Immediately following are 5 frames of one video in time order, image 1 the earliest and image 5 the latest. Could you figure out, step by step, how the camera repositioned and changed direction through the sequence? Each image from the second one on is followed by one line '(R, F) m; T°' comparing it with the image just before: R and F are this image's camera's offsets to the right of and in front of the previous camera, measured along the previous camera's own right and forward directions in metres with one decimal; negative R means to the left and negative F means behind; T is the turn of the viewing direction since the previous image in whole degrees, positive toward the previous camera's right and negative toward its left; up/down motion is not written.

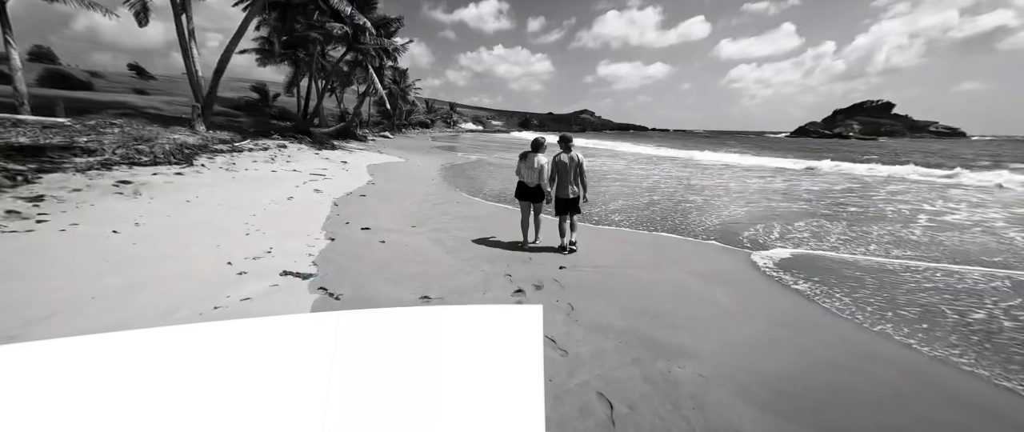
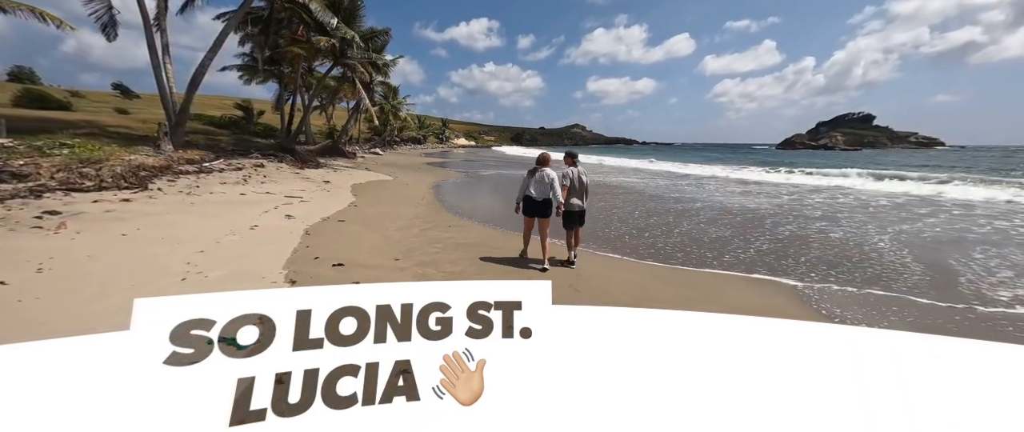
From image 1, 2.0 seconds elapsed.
(-0.1, +0.8) m; +1°
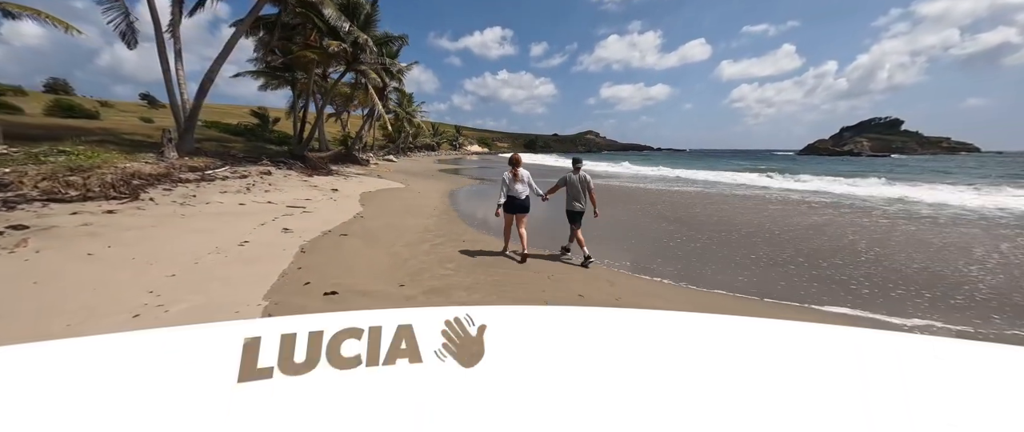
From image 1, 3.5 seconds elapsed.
(-0.1, +0.7) m; -2°
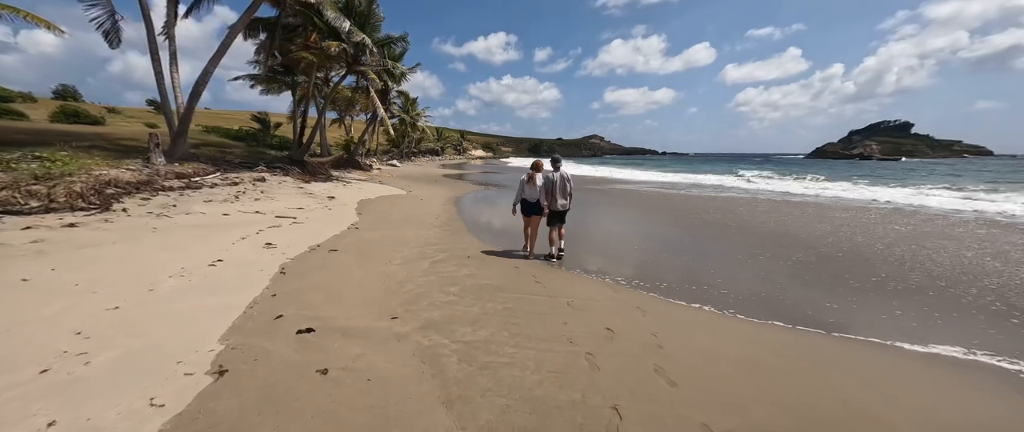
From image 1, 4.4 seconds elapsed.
(-0.1, +0.6) m; -1°
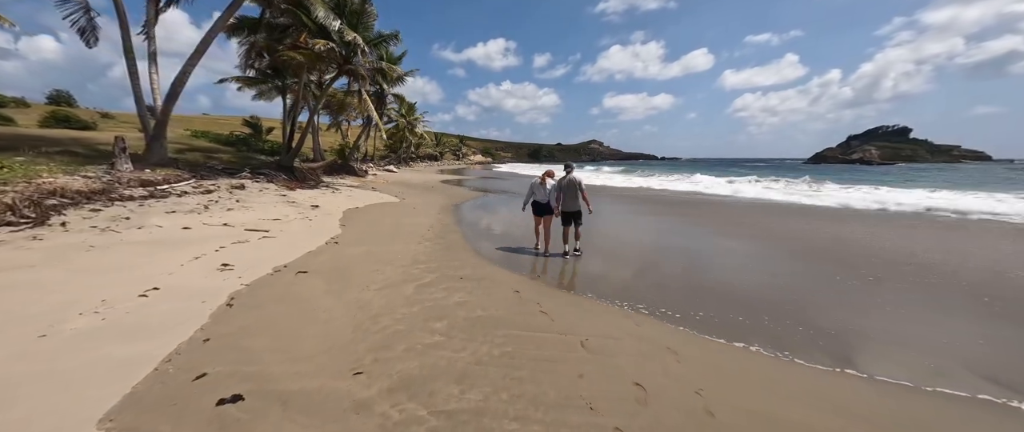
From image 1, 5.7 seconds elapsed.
(0.0, +0.7) m; 0°
